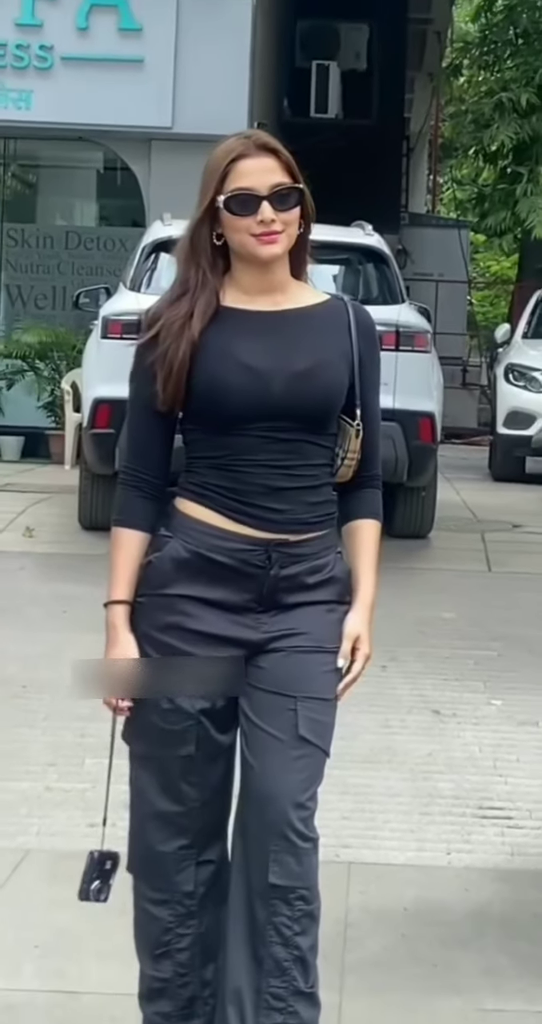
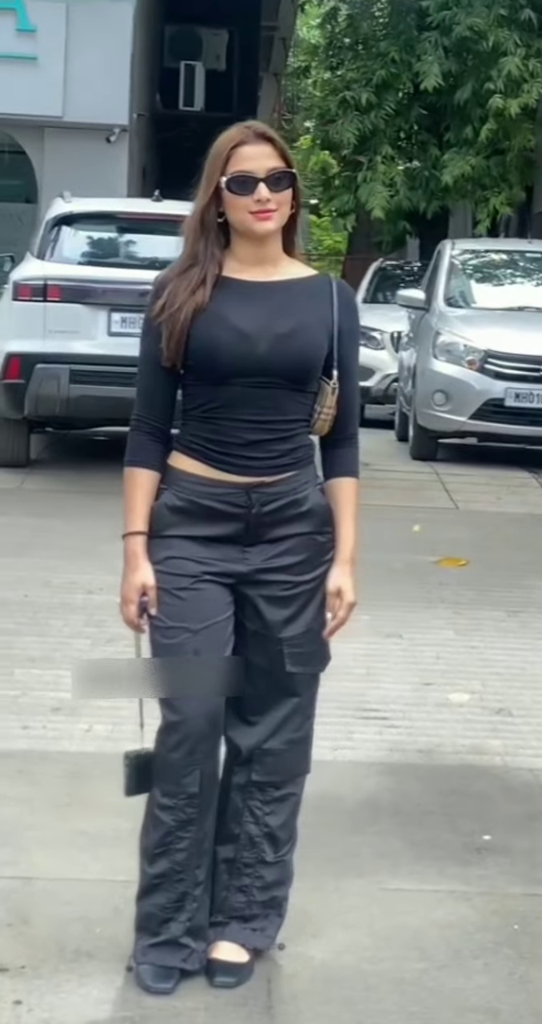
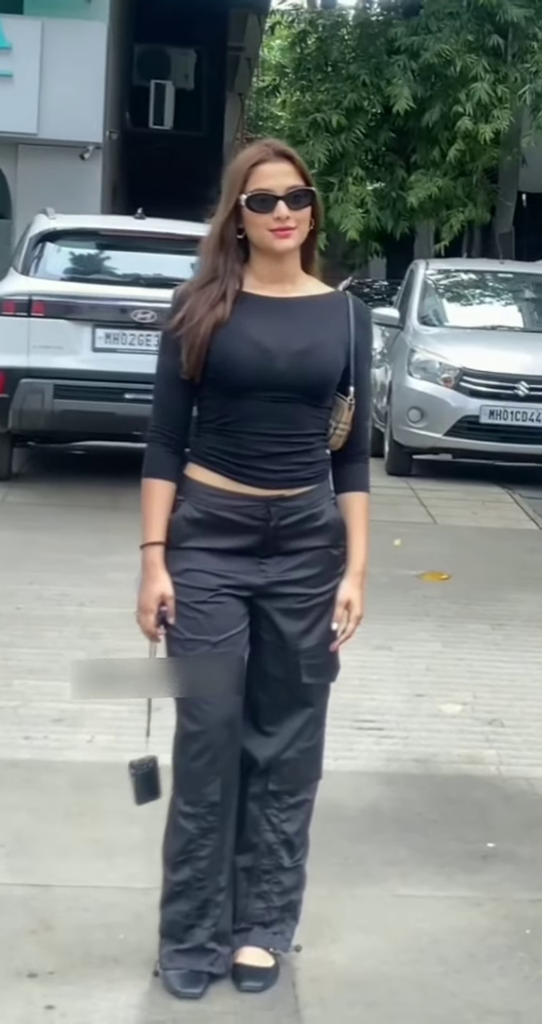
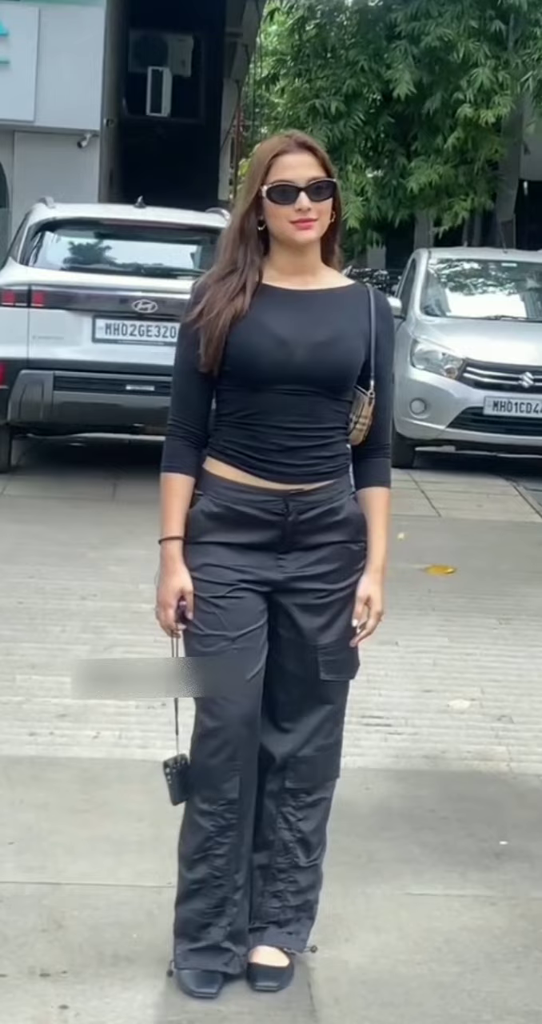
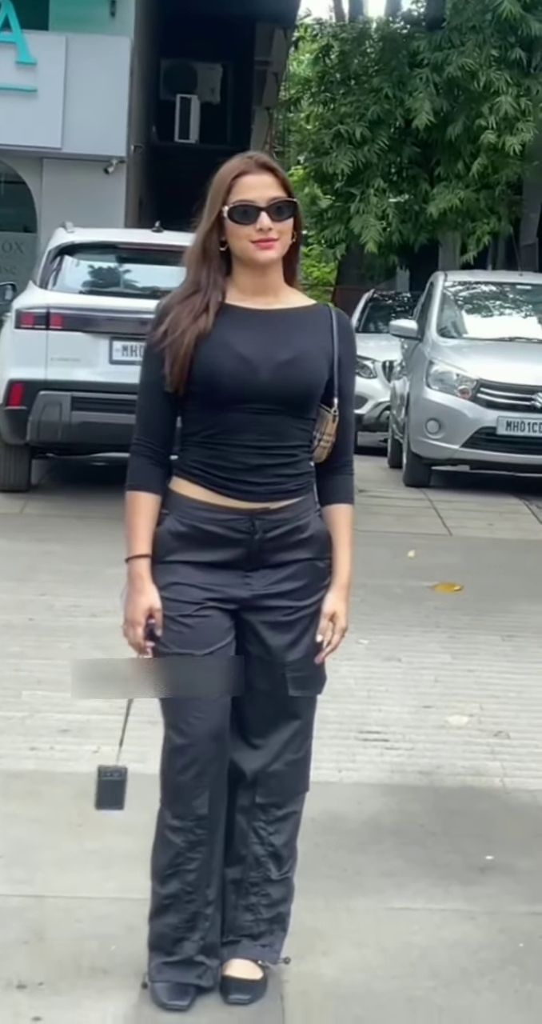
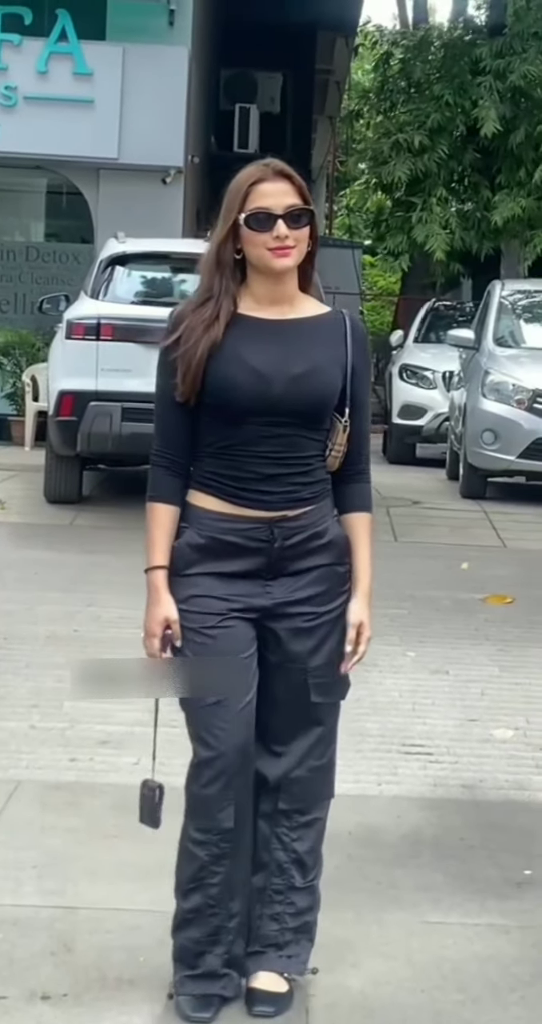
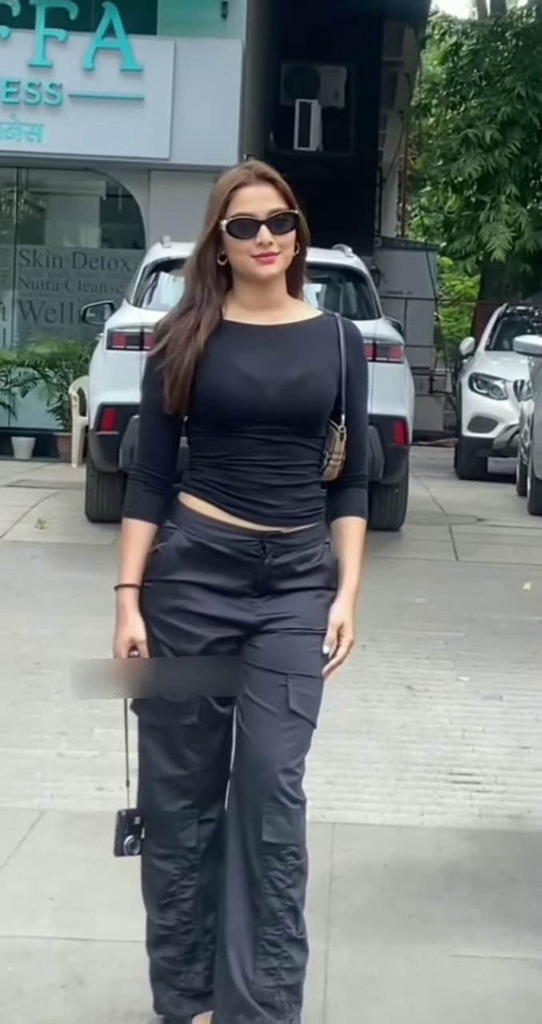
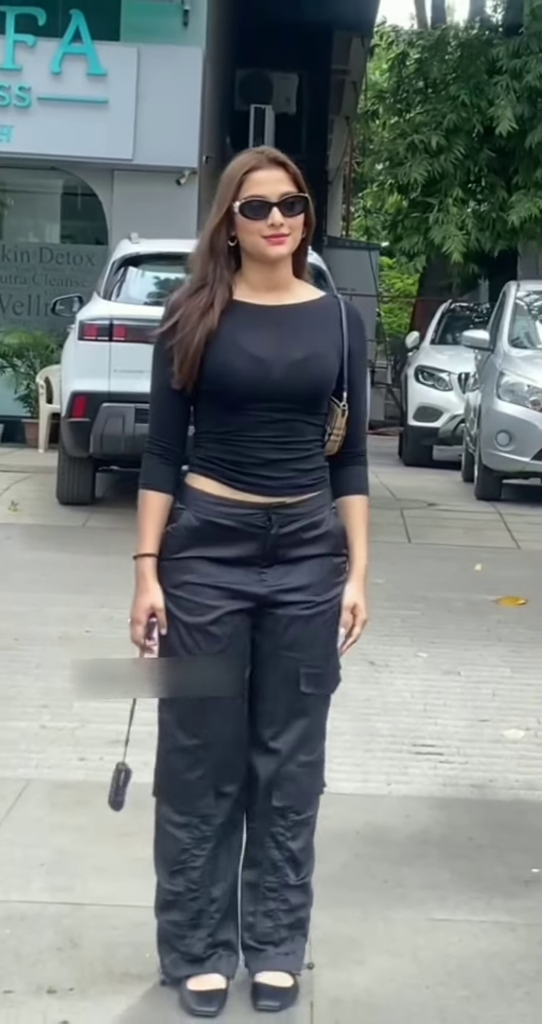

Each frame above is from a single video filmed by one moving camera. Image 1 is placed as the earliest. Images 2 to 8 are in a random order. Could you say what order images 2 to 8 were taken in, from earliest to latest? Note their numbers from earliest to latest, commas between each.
7, 8, 6, 5, 3, 4, 2
